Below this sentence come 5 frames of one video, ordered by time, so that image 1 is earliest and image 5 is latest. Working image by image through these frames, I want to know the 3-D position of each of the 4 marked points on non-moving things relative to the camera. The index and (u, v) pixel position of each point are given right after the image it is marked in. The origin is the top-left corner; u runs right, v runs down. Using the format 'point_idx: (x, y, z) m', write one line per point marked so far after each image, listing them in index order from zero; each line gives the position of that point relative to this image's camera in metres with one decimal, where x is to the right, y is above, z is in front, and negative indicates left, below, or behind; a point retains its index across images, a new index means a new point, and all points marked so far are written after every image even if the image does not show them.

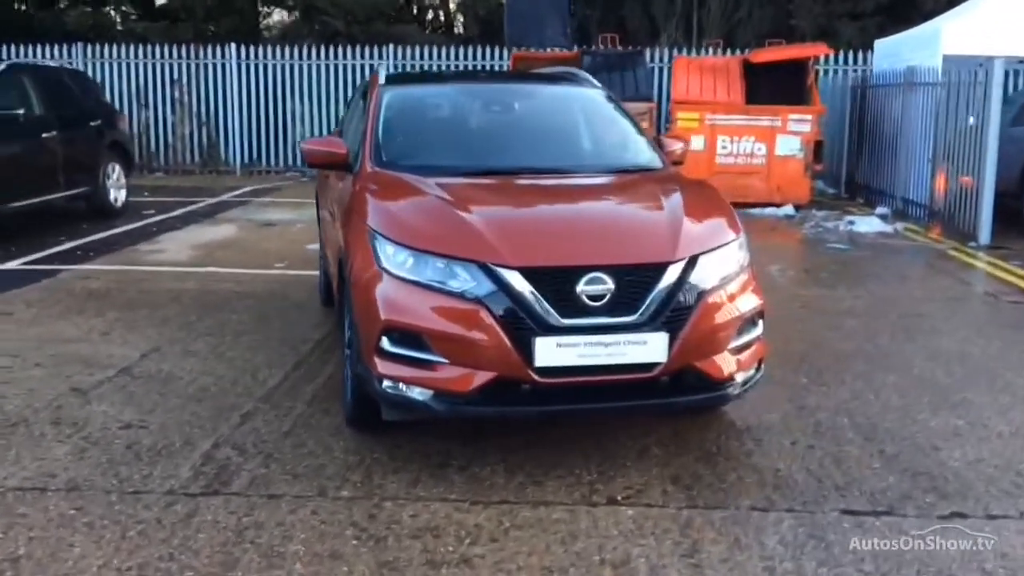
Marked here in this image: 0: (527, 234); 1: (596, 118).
0: (+0.1, +0.2, +4.2) m
1: (+0.4, +0.9, +5.7) m
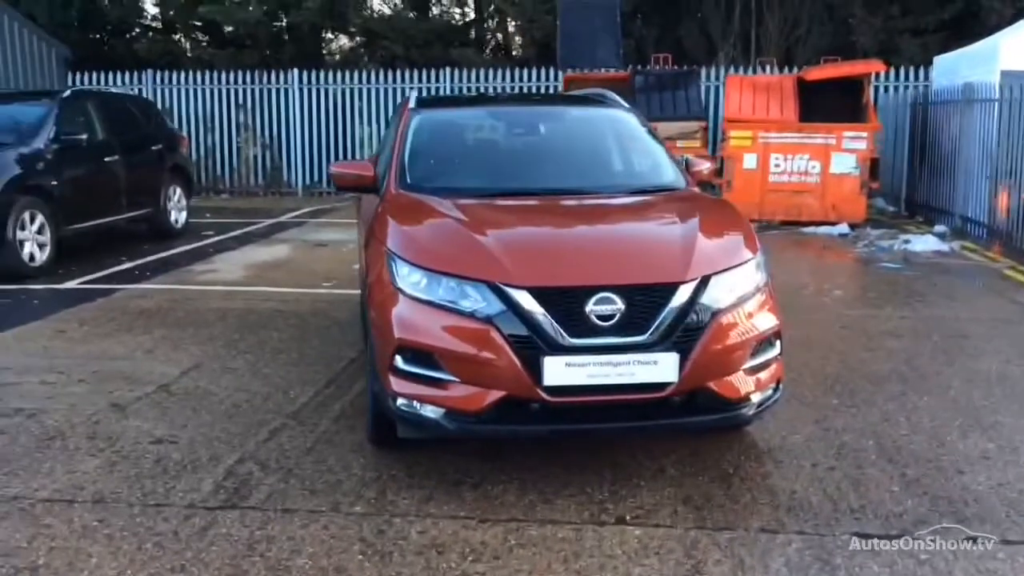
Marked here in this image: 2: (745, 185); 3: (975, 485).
0: (+0.1, +0.1, +4.3) m
1: (+0.6, +0.8, +5.8) m
2: (+2.7, +1.2, +12.5) m
3: (+1.9, -0.8, +4.4) m
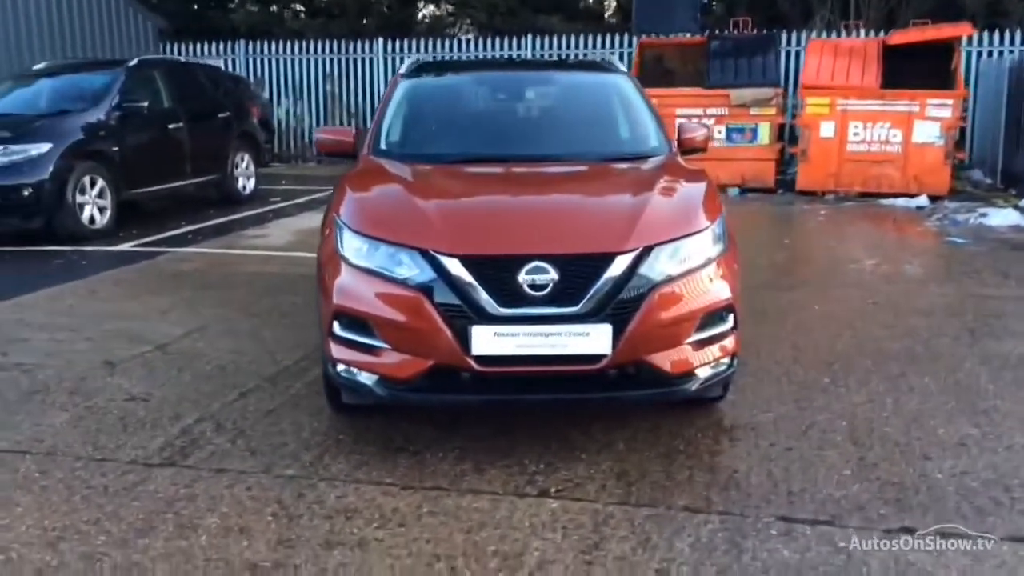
0: (-0.1, +0.3, +4.2) m
1: (+0.5, +1.0, +5.6) m
2: (+3.4, +1.5, +12.0) m
3: (+1.6, -0.7, +4.2) m
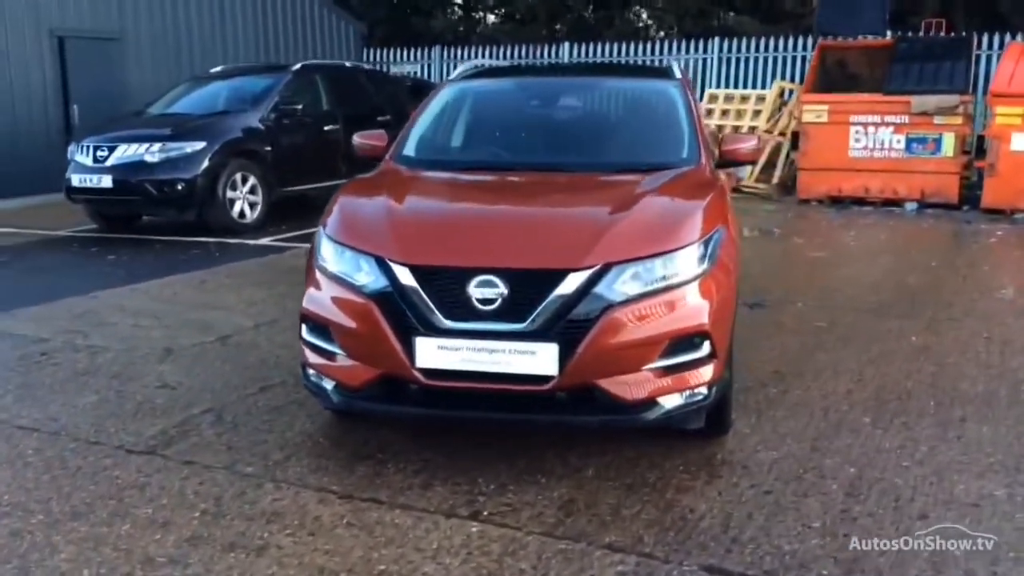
0: (-0.3, +0.2, +4.1) m
1: (+0.7, +0.9, +5.3) m
2: (+5.0, +1.2, +10.9) m
3: (+1.4, -0.8, +3.7) m
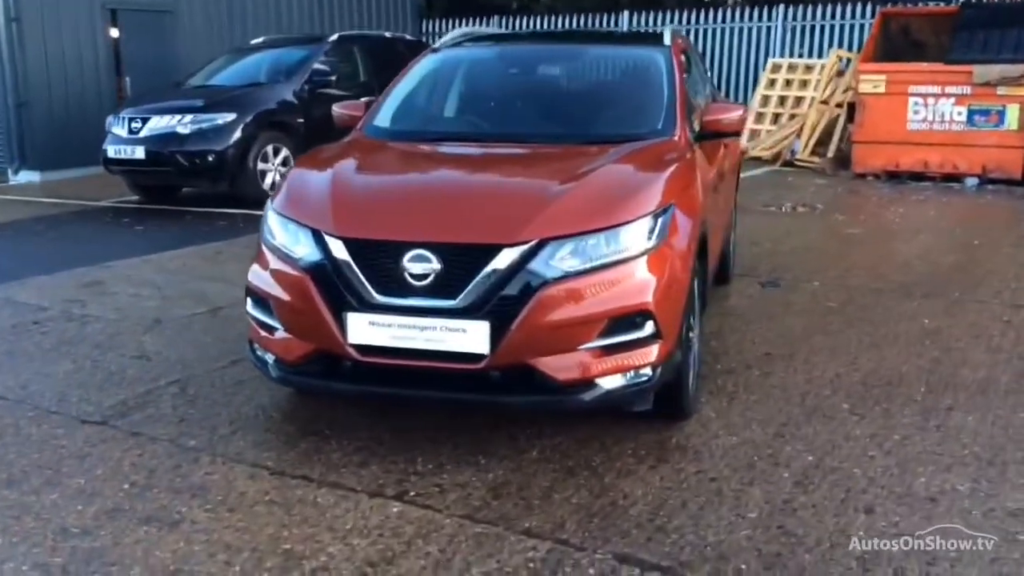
0: (-0.5, +0.3, +4.0) m
1: (+0.6, +1.0, +5.1) m
2: (+5.4, +1.4, +10.3) m
3: (+1.1, -0.8, +3.5) m
